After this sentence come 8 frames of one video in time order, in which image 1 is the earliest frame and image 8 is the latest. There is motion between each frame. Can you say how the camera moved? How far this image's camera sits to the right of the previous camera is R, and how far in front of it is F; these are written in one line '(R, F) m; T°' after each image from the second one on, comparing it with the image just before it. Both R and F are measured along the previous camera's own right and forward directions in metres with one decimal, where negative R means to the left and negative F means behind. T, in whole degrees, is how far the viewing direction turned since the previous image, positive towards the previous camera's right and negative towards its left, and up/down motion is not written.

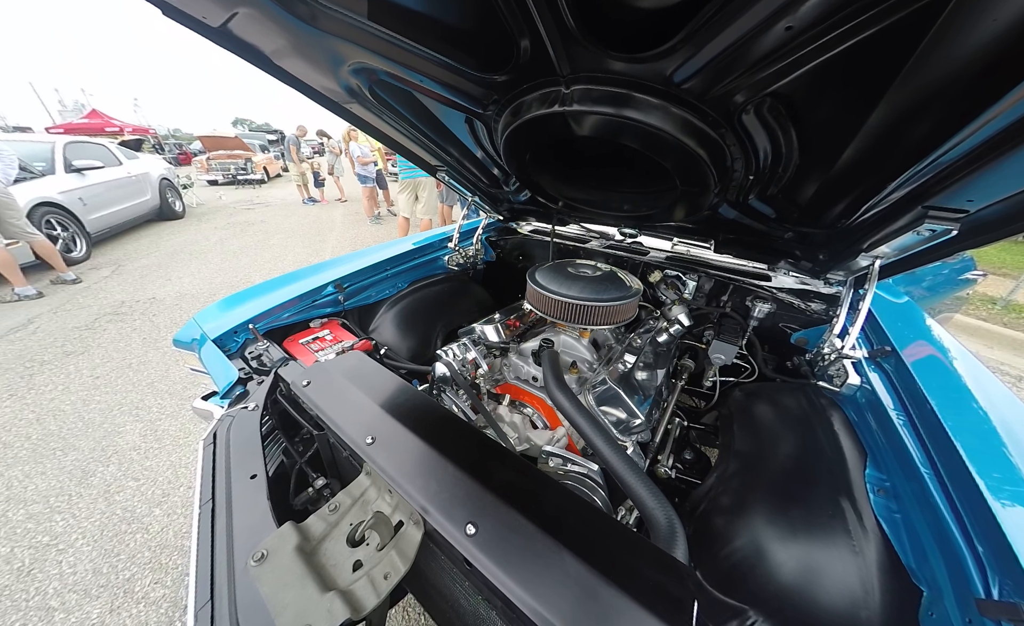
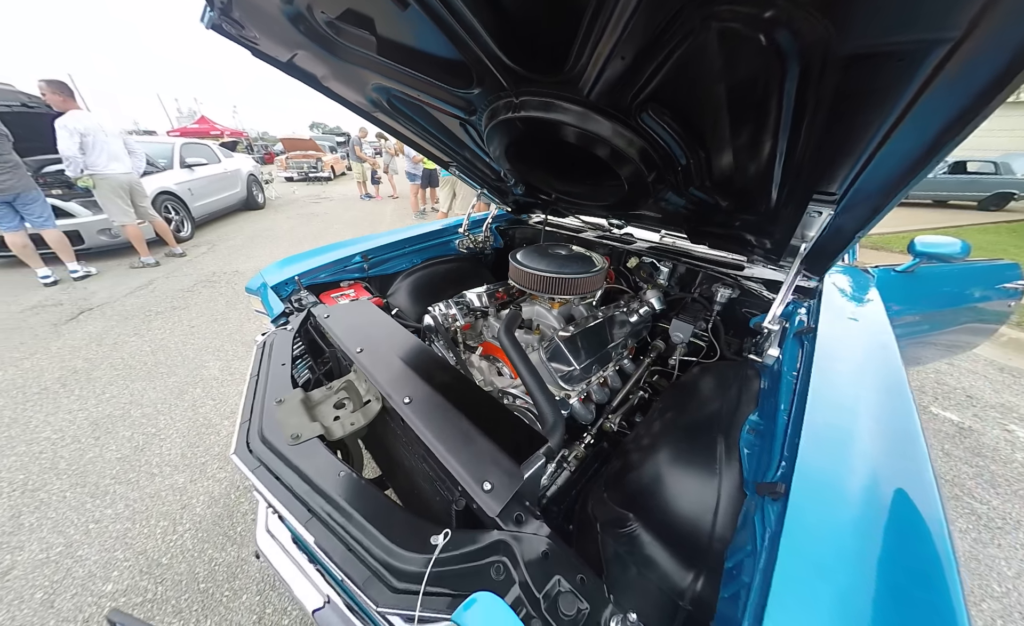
(+0.2, -0.2) m; -7°
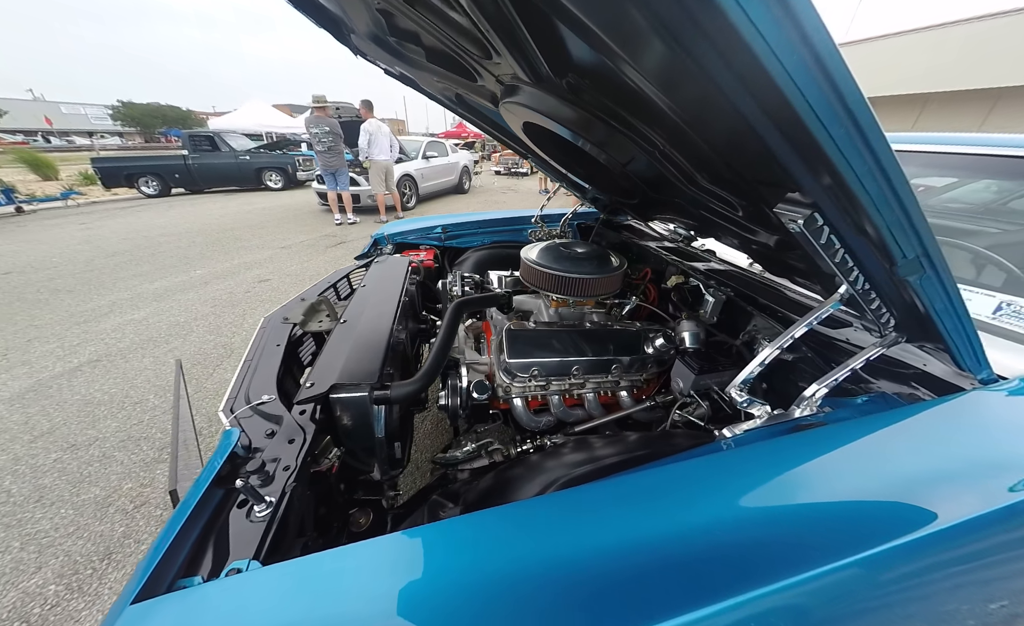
(+0.6, +0.1) m; -29°
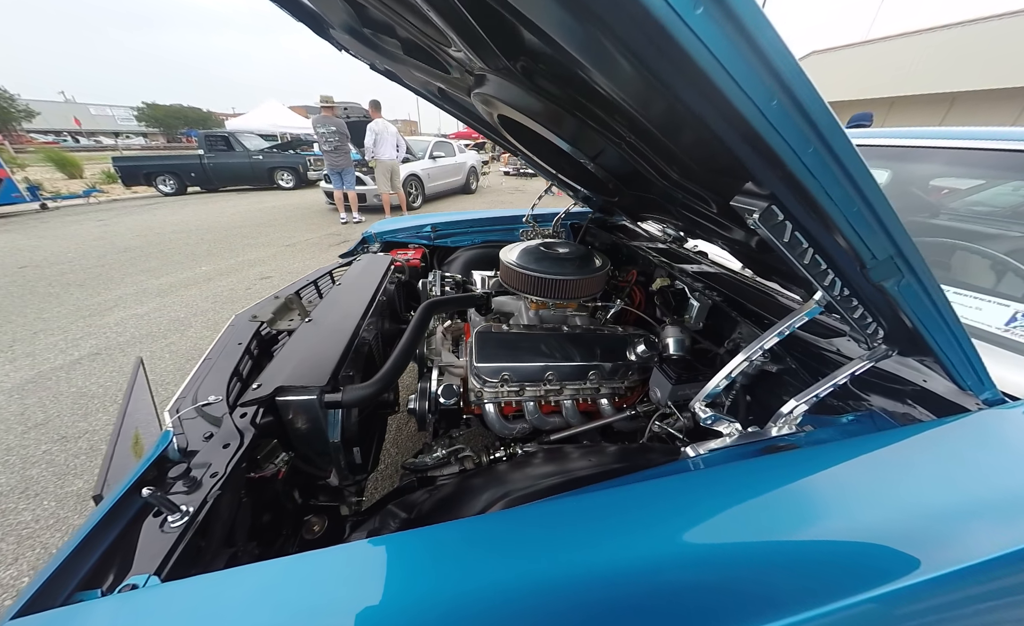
(+0.1, 0.0) m; -2°
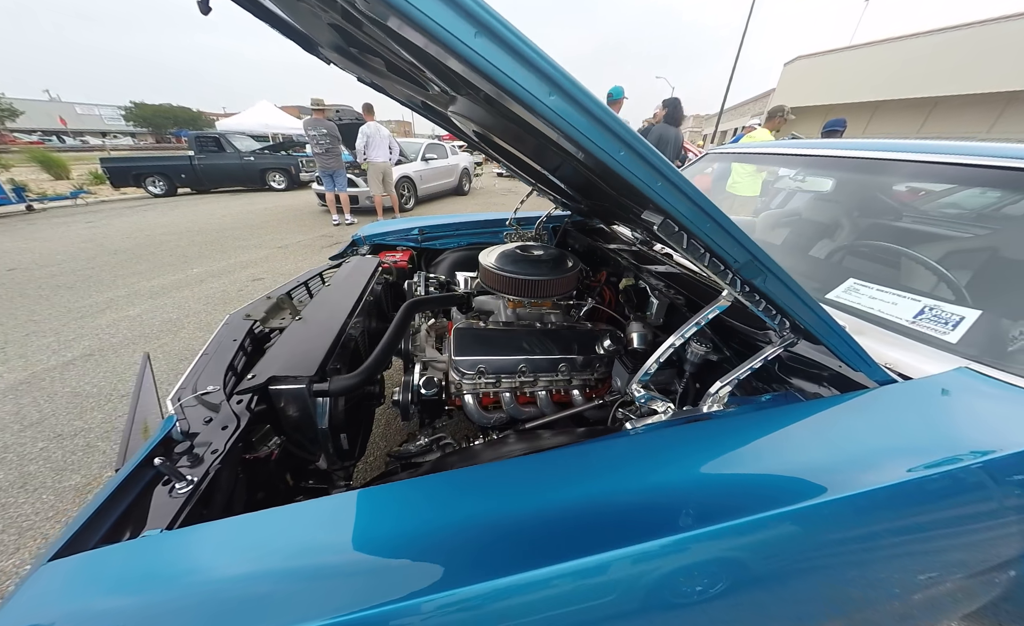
(+0.1, -0.1) m; +1°
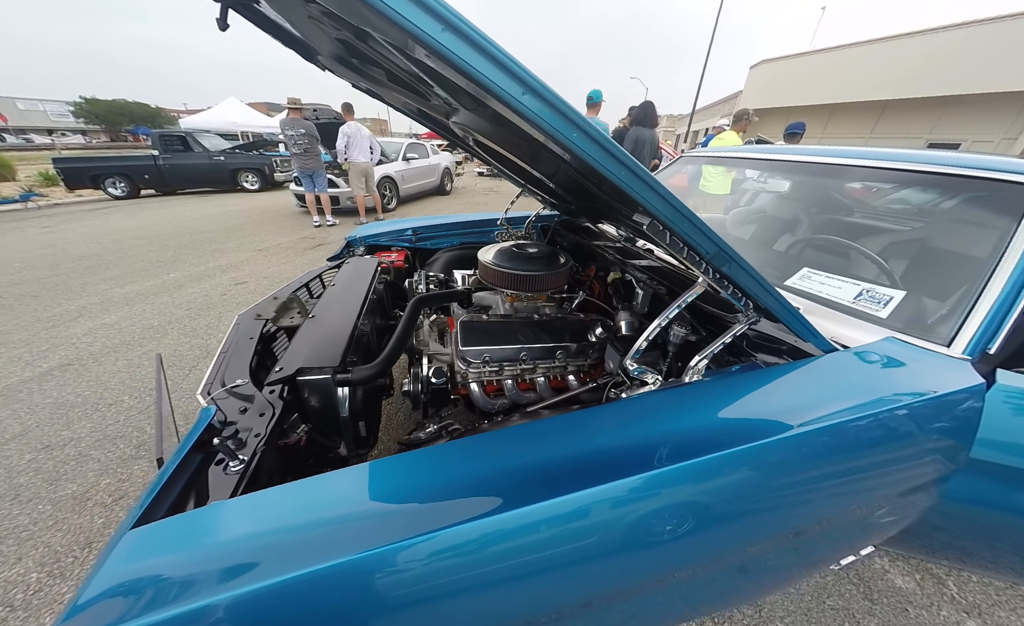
(-0.1, -0.1) m; +3°
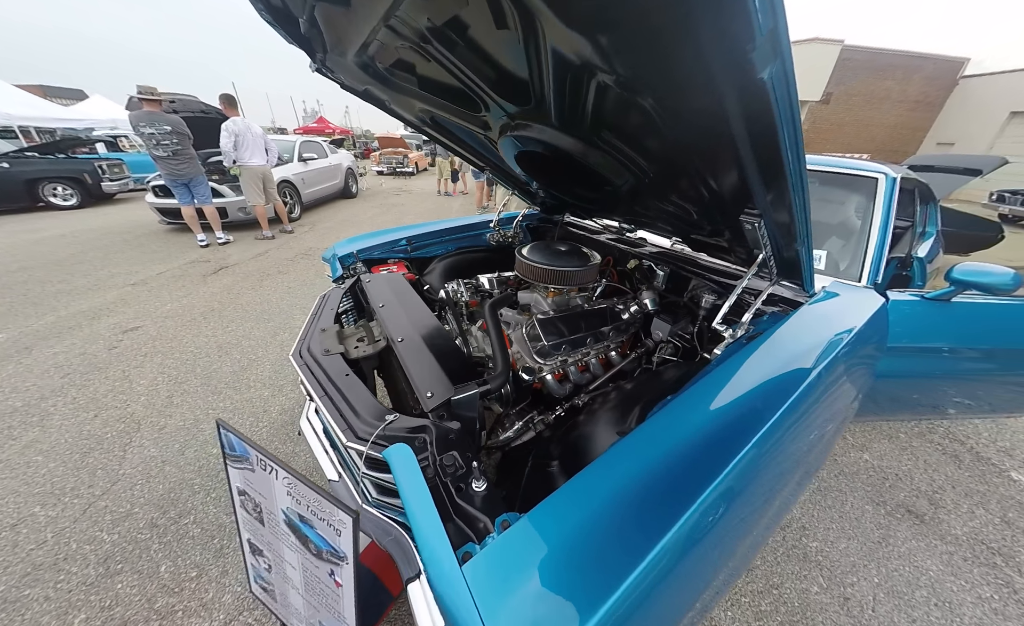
(-0.6, 0.0) m; +16°
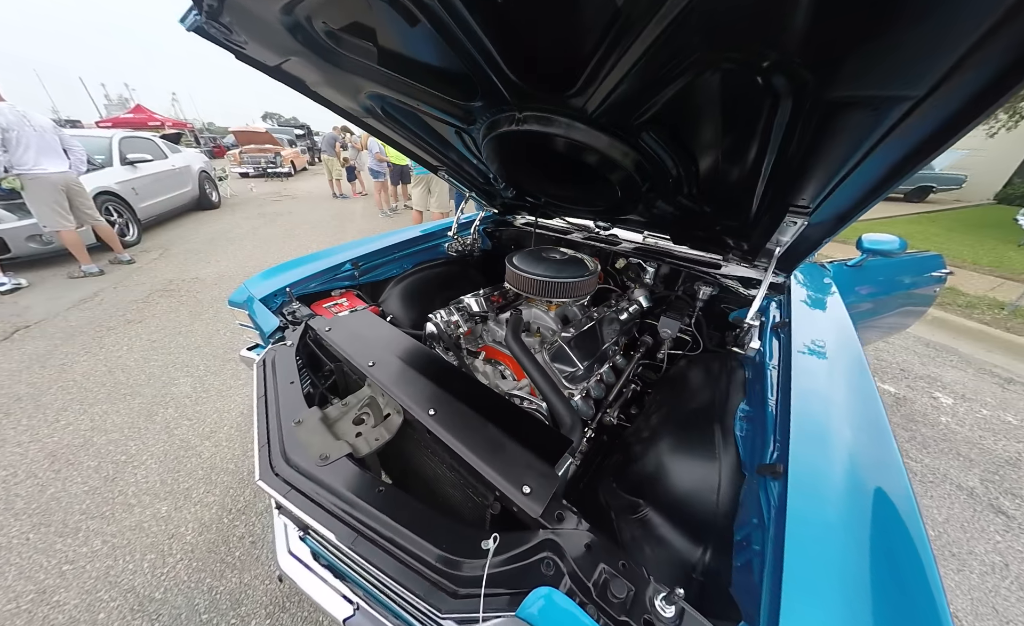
(-0.3, +0.2) m; +16°
